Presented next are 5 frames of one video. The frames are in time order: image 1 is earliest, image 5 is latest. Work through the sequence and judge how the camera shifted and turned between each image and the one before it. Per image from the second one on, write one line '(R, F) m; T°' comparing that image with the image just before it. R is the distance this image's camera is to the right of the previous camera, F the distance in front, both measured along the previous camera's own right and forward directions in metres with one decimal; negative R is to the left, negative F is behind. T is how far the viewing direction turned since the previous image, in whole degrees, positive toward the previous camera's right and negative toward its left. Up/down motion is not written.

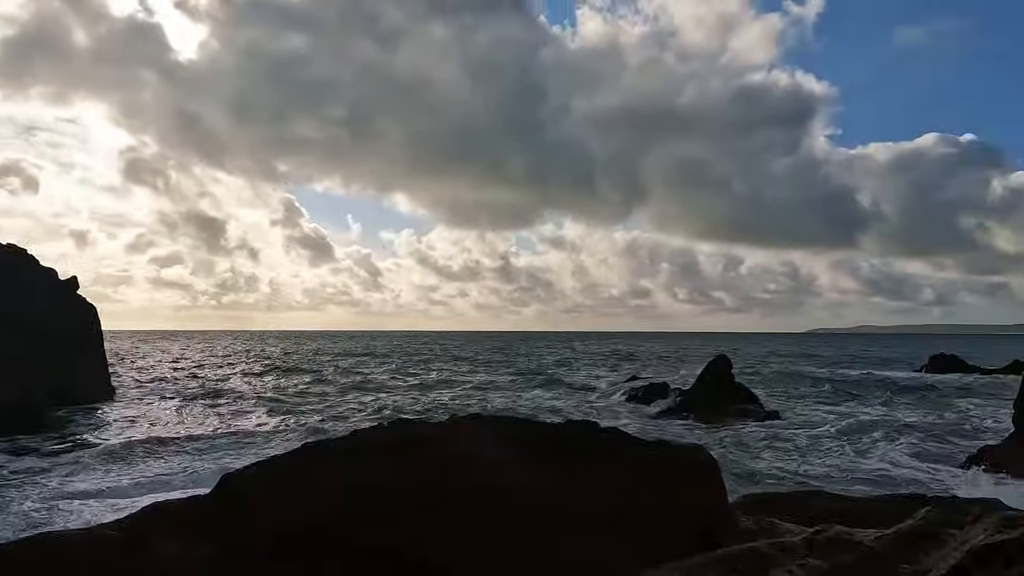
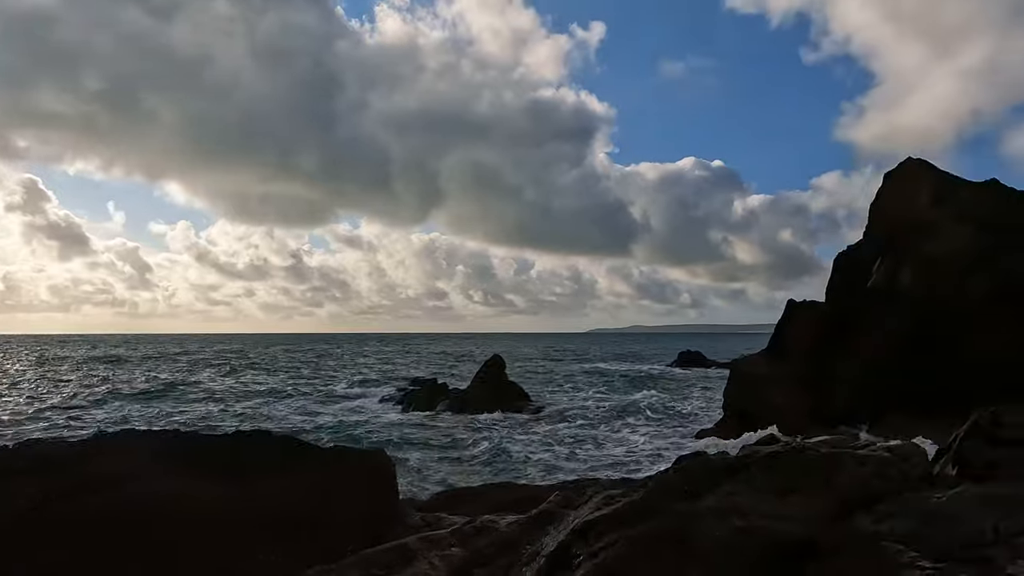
(+0.6, -0.2) m; +17°
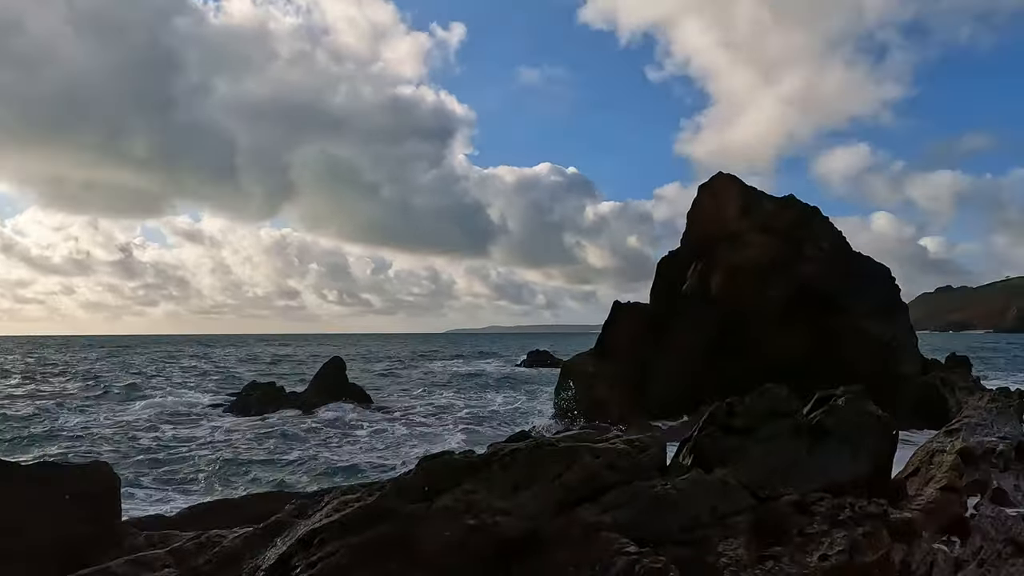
(+0.6, 0.0) m; +12°
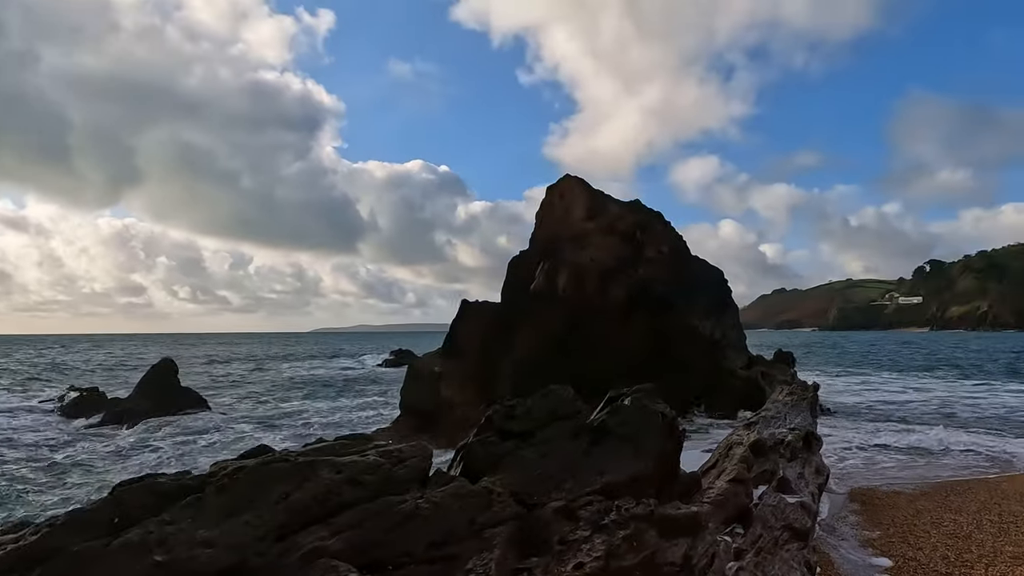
(+0.6, +0.2) m; +11°
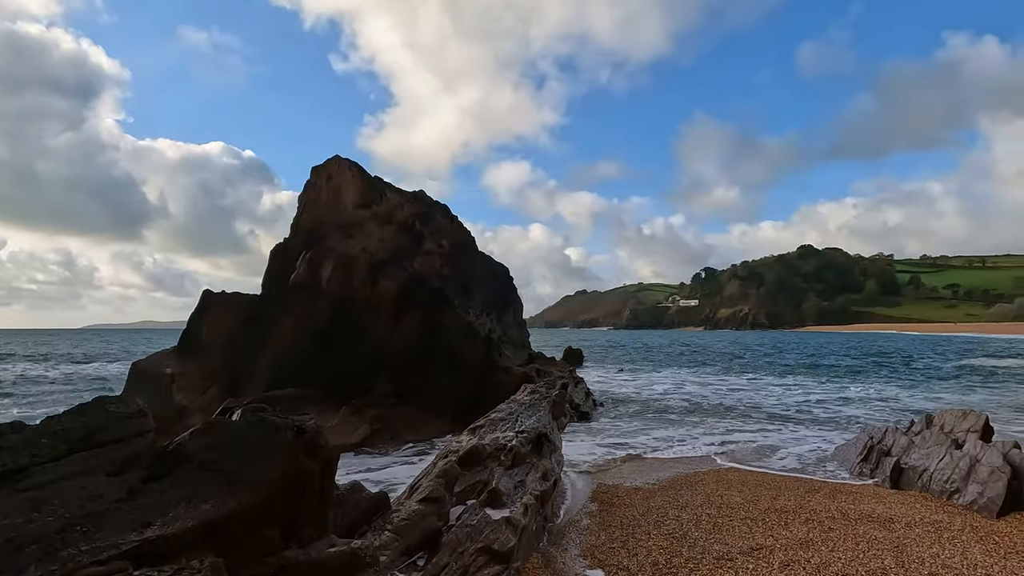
(+1.3, +1.0) m; +16°
